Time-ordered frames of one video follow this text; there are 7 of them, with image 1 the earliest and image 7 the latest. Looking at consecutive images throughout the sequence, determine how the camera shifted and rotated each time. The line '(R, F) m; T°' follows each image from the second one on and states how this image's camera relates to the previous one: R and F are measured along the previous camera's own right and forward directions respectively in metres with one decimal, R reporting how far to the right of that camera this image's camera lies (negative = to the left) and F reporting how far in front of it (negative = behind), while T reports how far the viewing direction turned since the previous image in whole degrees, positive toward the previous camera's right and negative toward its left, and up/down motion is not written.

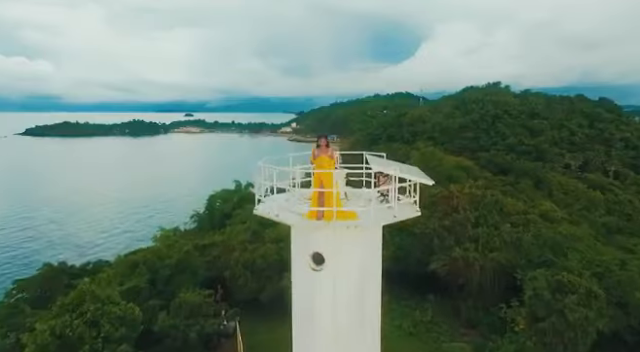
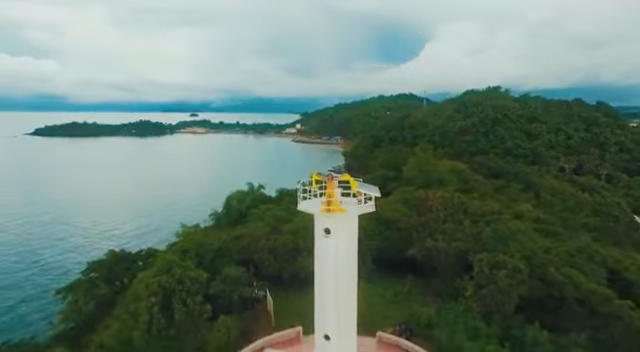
(0.0, -2.1) m; -1°
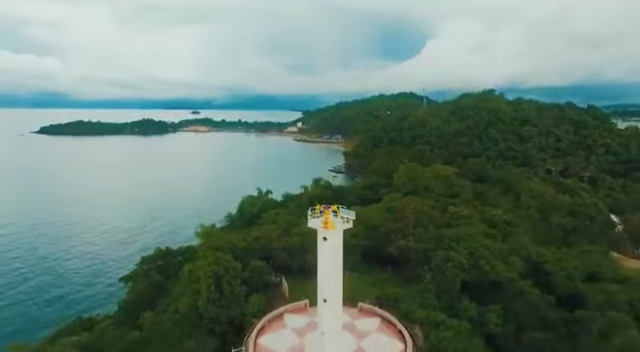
(0.0, -2.9) m; 0°
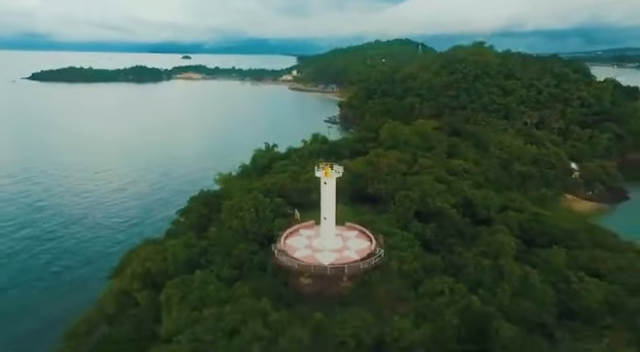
(-0.2, -4.8) m; +1°
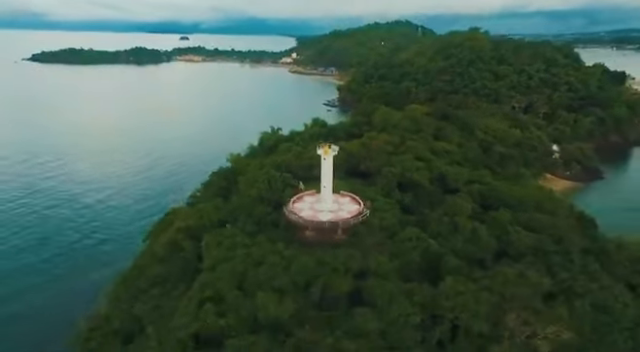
(0.0, -3.5) m; 0°
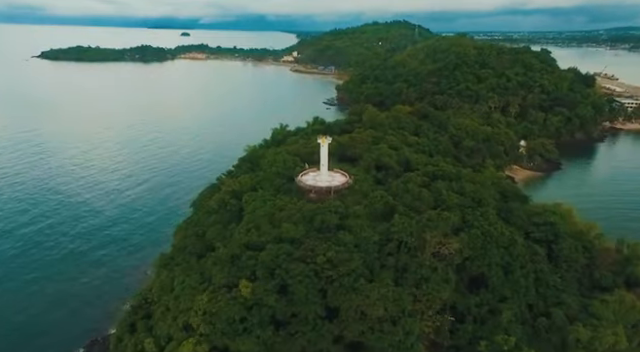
(0.0, -7.5) m; 0°
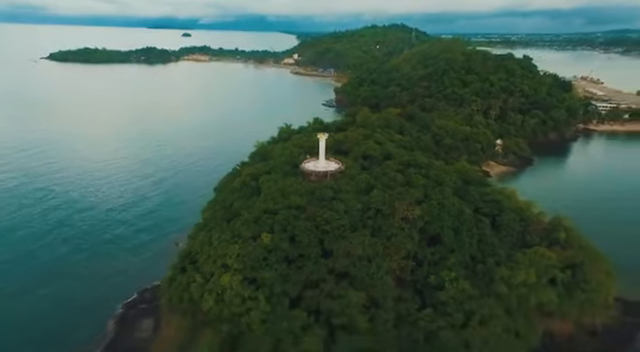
(0.0, -6.8) m; 0°
